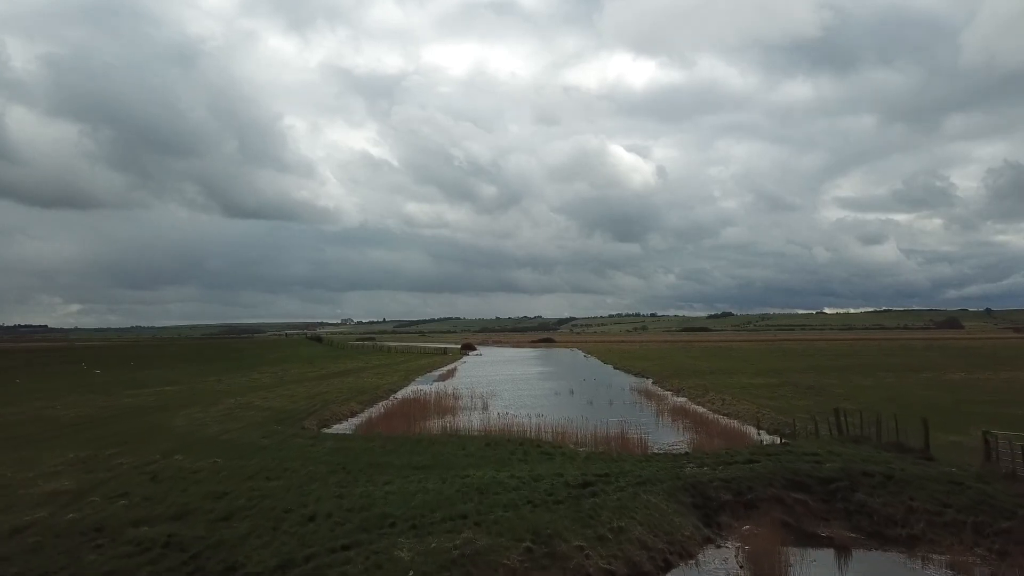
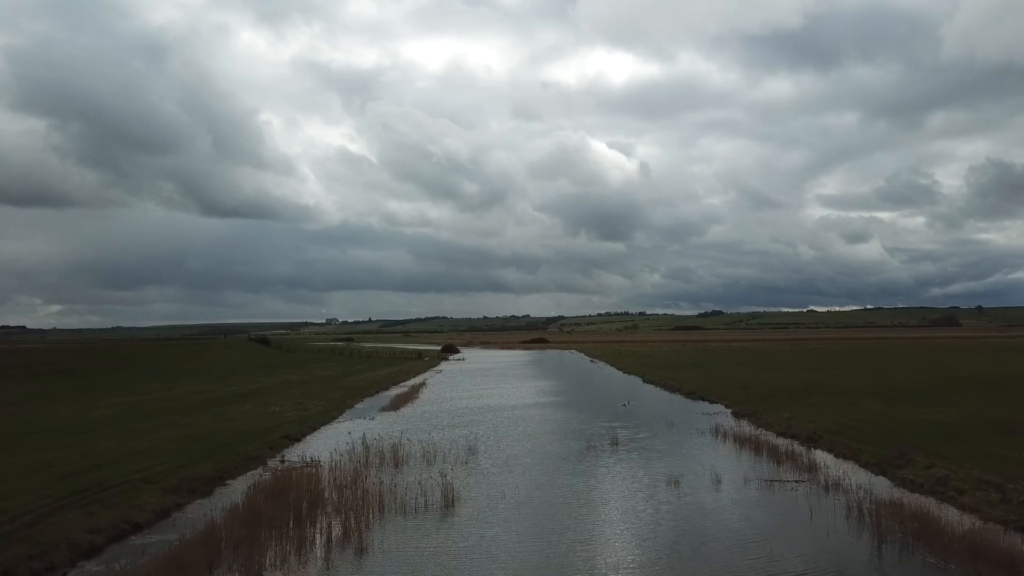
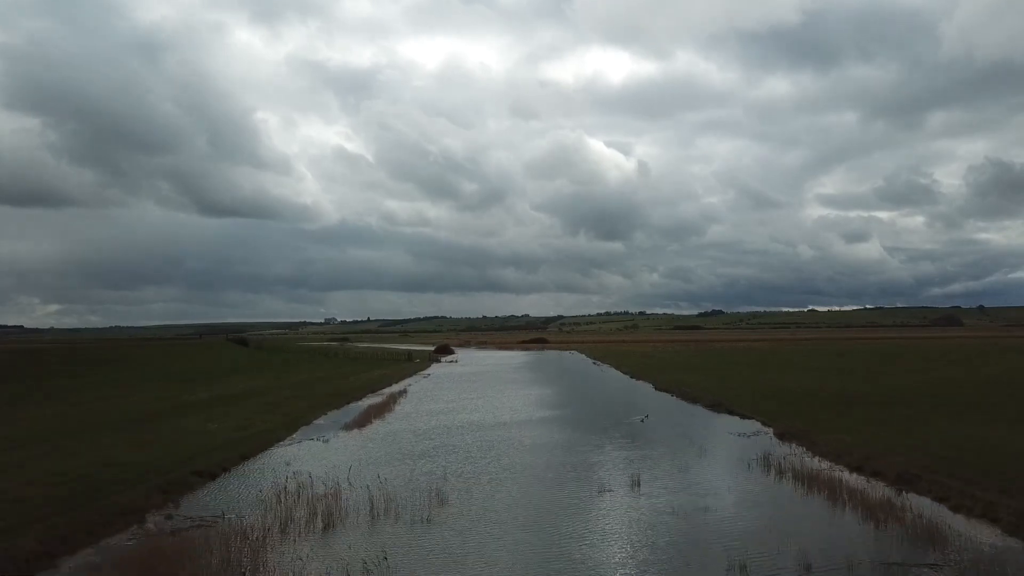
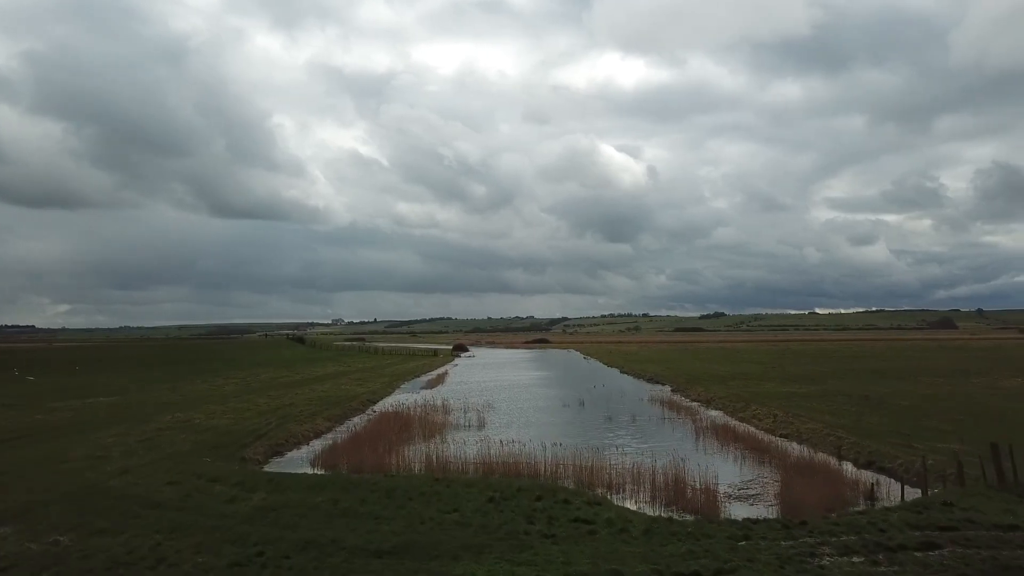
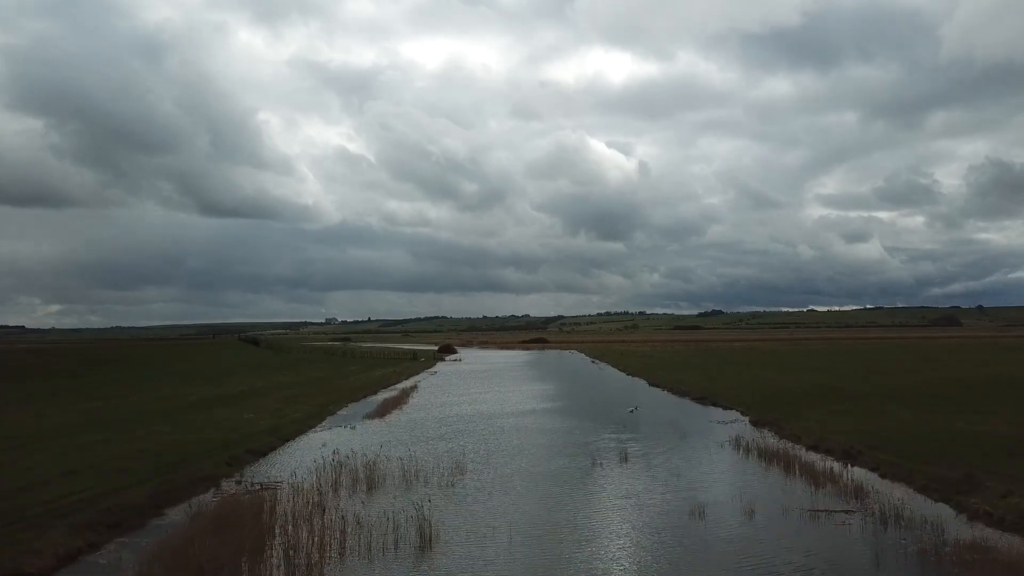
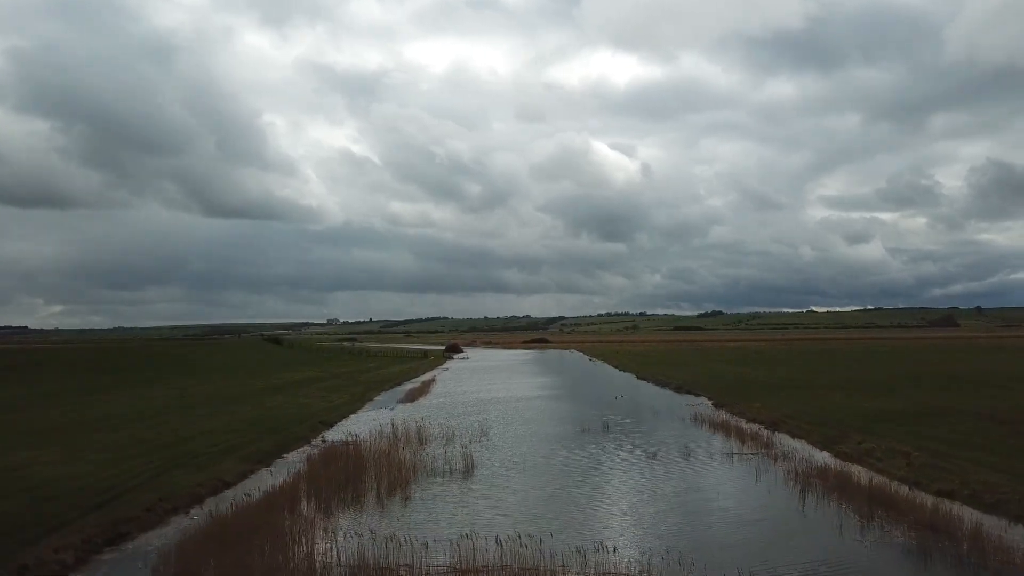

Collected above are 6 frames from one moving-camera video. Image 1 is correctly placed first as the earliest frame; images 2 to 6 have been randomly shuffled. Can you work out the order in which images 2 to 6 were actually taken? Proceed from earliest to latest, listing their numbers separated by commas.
4, 6, 2, 5, 3
